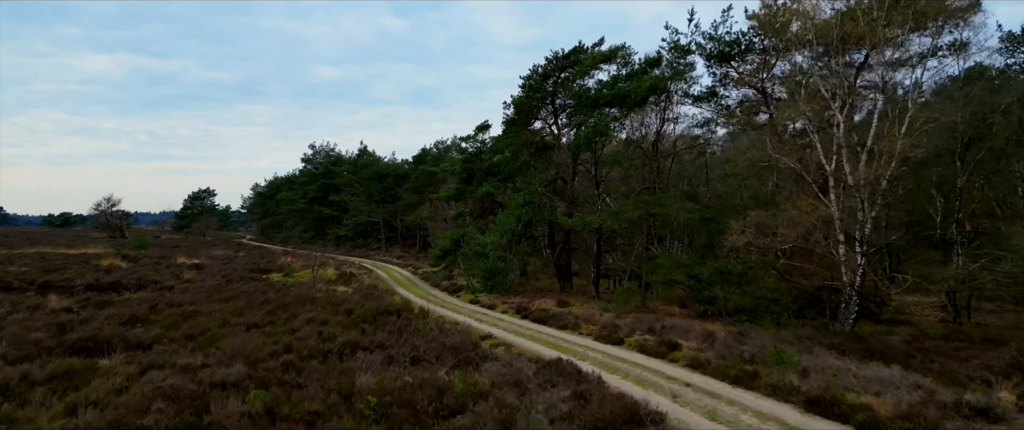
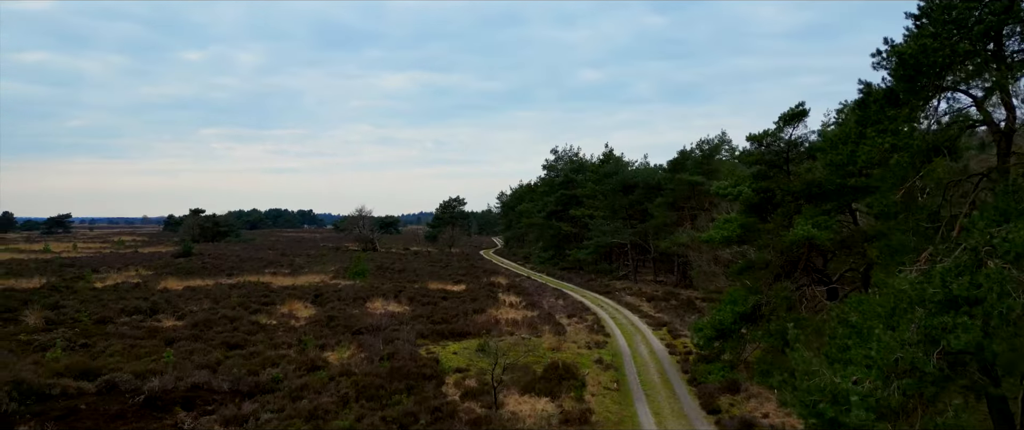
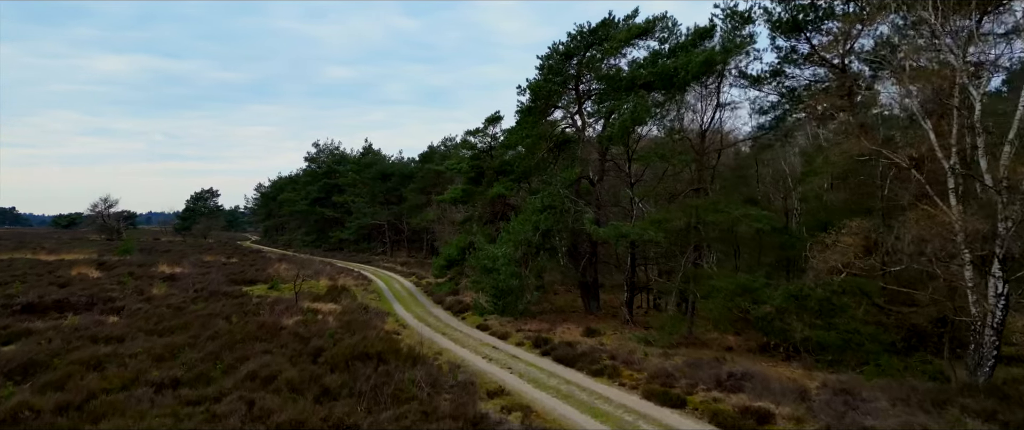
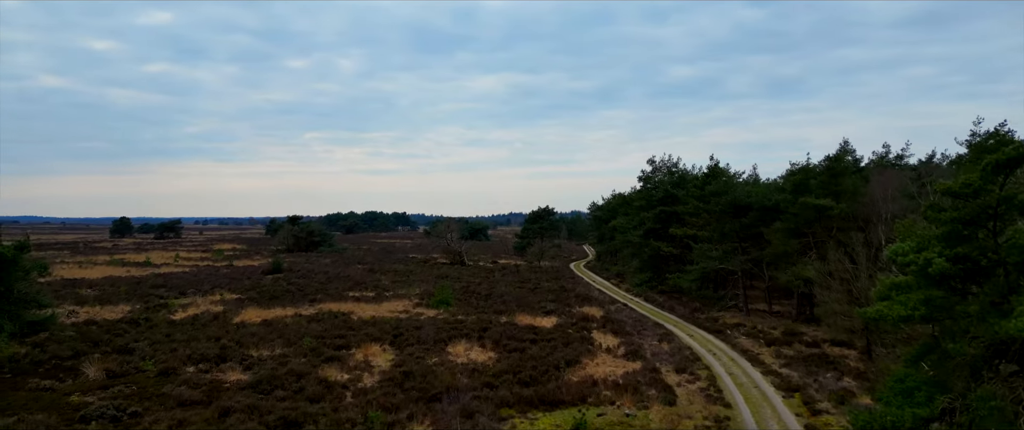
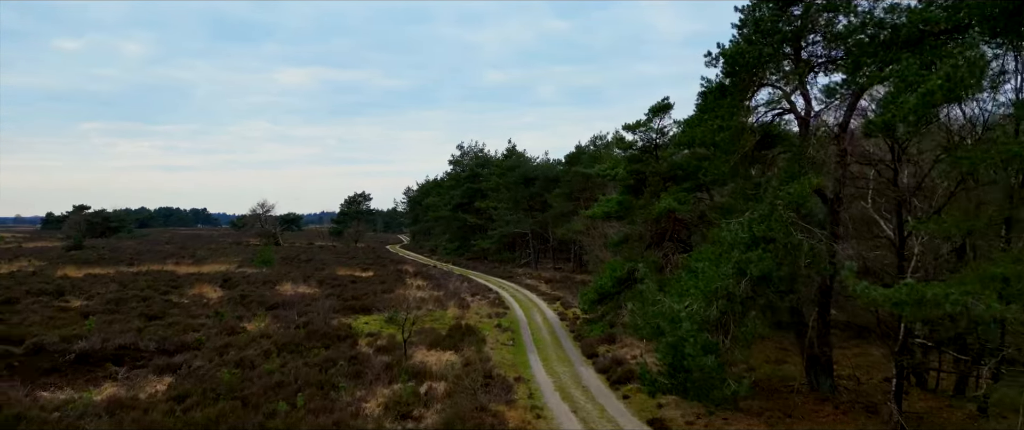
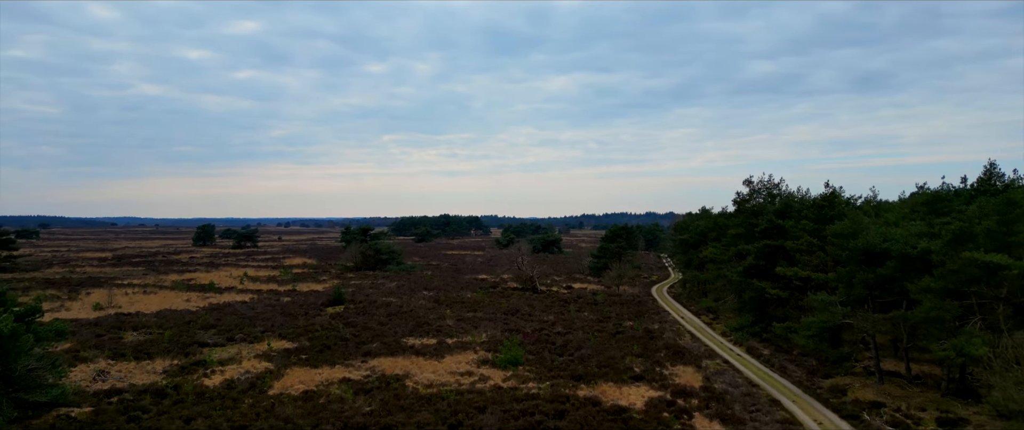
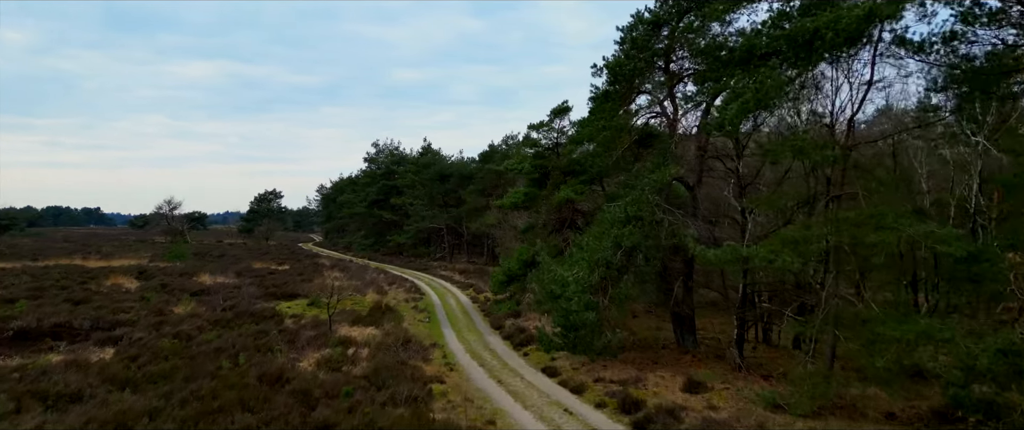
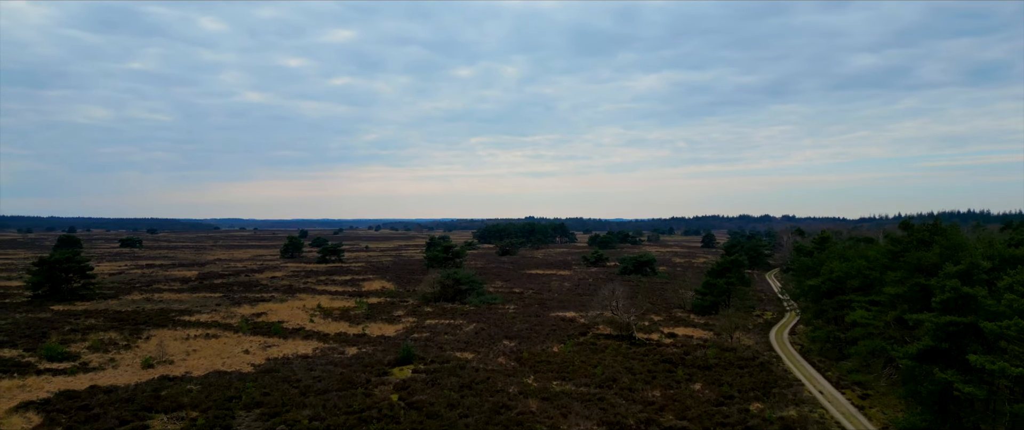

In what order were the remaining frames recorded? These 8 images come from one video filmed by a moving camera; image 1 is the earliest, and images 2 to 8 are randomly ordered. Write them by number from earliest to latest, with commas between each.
3, 7, 5, 2, 4, 6, 8
